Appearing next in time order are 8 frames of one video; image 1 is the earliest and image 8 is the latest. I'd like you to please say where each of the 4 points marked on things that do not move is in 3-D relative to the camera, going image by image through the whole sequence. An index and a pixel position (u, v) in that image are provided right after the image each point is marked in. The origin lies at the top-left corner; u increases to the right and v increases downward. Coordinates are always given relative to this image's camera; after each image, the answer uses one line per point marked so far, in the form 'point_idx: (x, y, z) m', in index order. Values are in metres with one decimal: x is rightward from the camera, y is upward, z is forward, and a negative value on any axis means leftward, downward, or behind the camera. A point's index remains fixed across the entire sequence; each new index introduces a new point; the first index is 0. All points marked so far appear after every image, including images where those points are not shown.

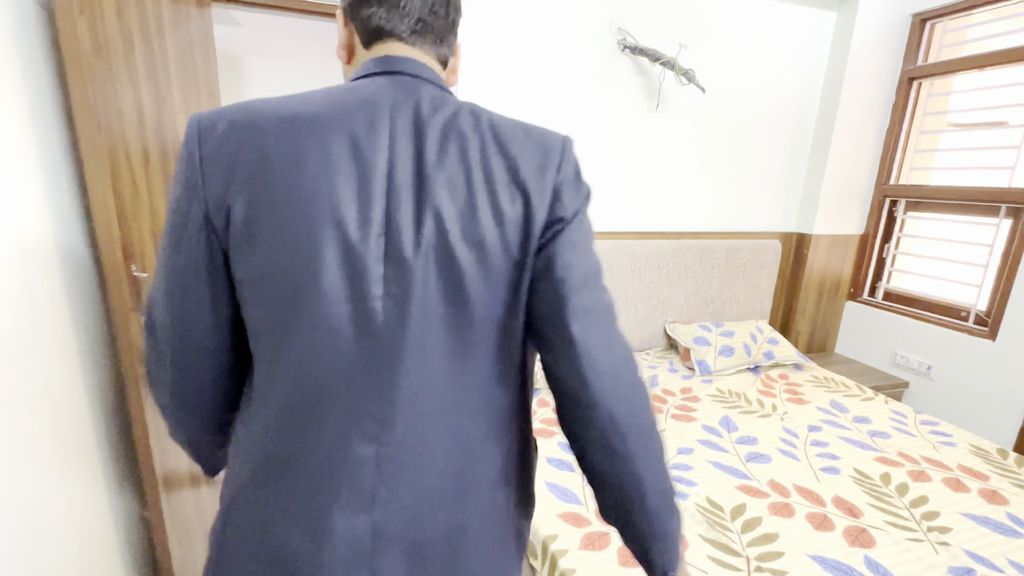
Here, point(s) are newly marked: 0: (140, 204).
0: (-0.8, +0.2, +1.0) m
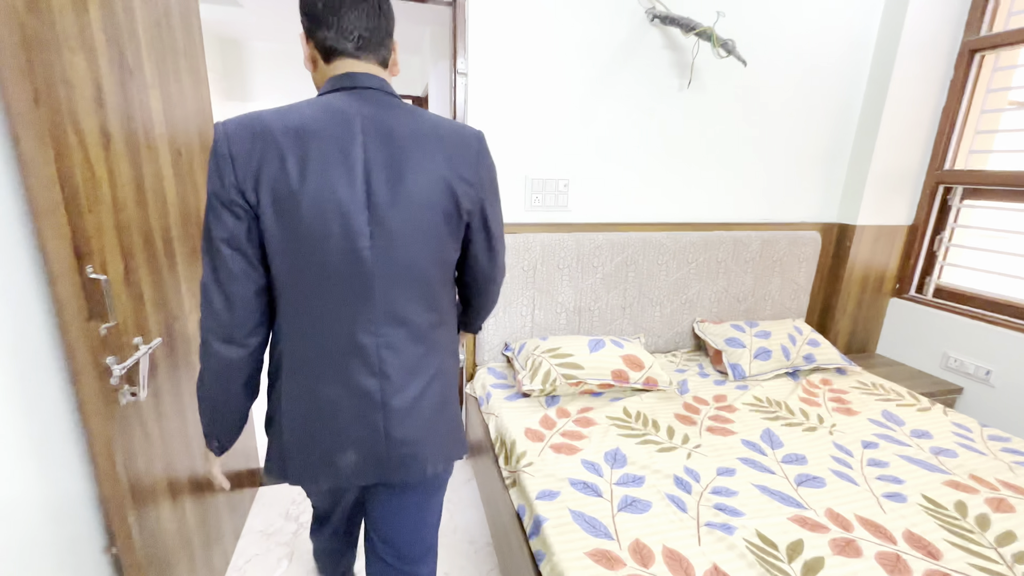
0: (-0.8, +0.2, +0.9) m
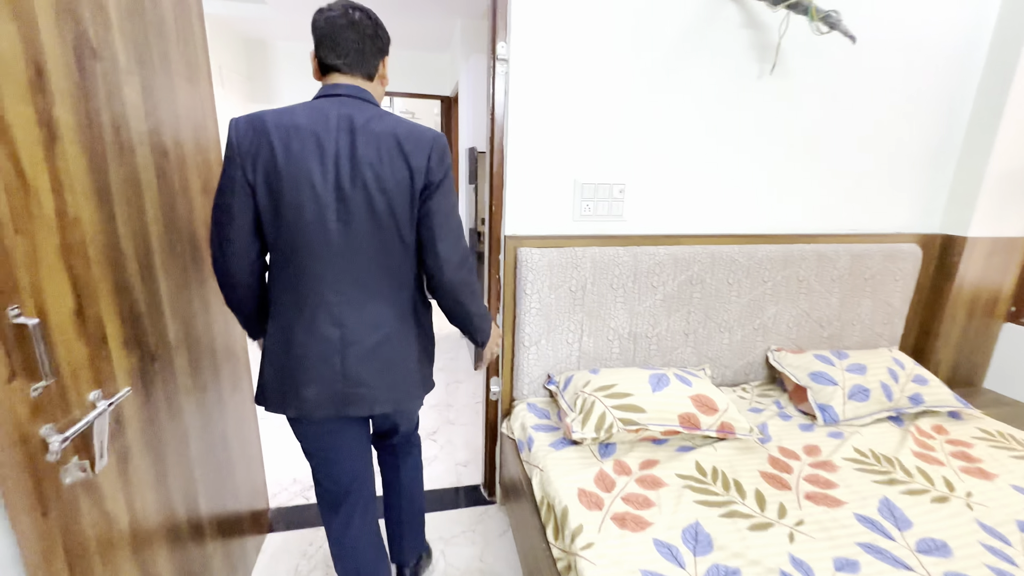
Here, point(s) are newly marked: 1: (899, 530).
0: (-0.7, +0.1, +0.7) m
1: (+0.9, -0.6, +1.1) m
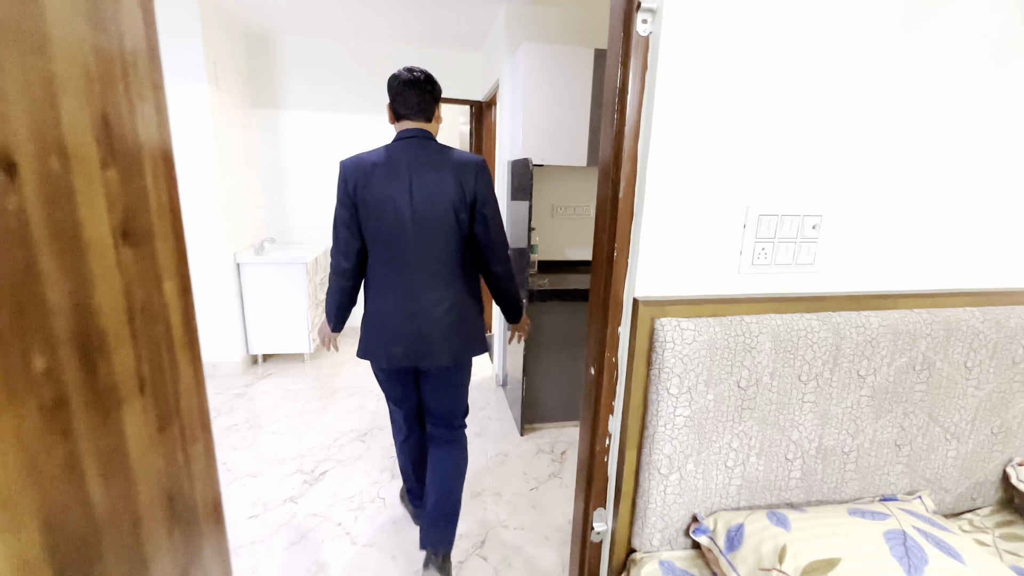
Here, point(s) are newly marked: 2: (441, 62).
0: (-0.4, -0.1, +0.1) m
1: (+1.2, -0.8, +0.5) m
2: (-0.5, +1.7, +3.4) m
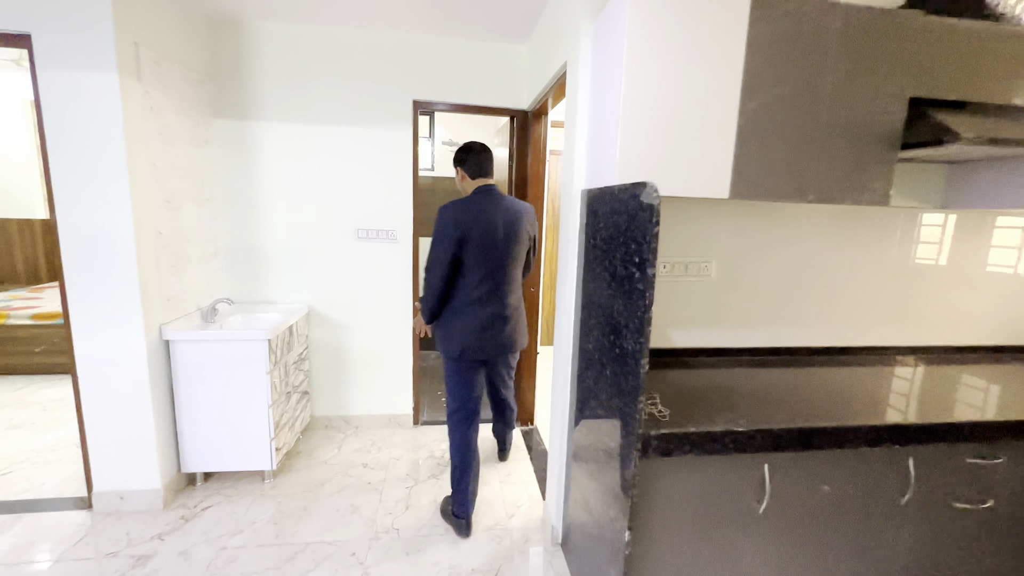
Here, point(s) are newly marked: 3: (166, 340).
0: (-0.3, -0.3, -0.9) m
1: (+1.3, -1.0, -0.7) m
2: (-0.2, +1.3, +2.5) m
3: (-1.5, -0.2, +2.0) m
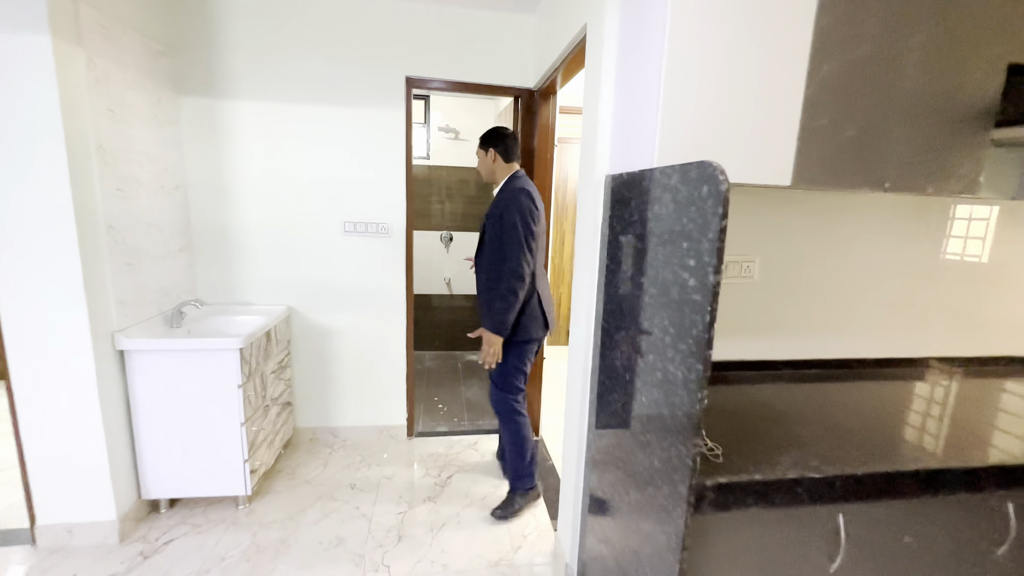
0: (-0.2, -0.3, -1.2) m
1: (+1.4, -1.1, -0.9) m
2: (-0.2, +1.3, +2.2) m
3: (-1.5, -0.2, +1.7) m
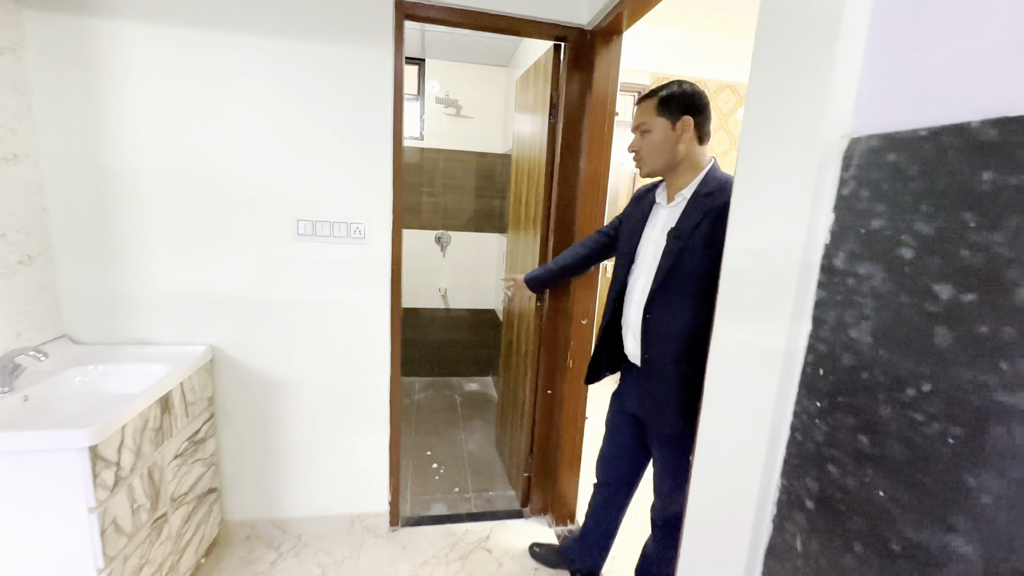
0: (0.0, -0.5, -1.9) m
1: (+1.6, -1.2, -1.6) m
2: (0.0, +1.2, +1.5) m
3: (-1.3, -0.3, +0.9) m
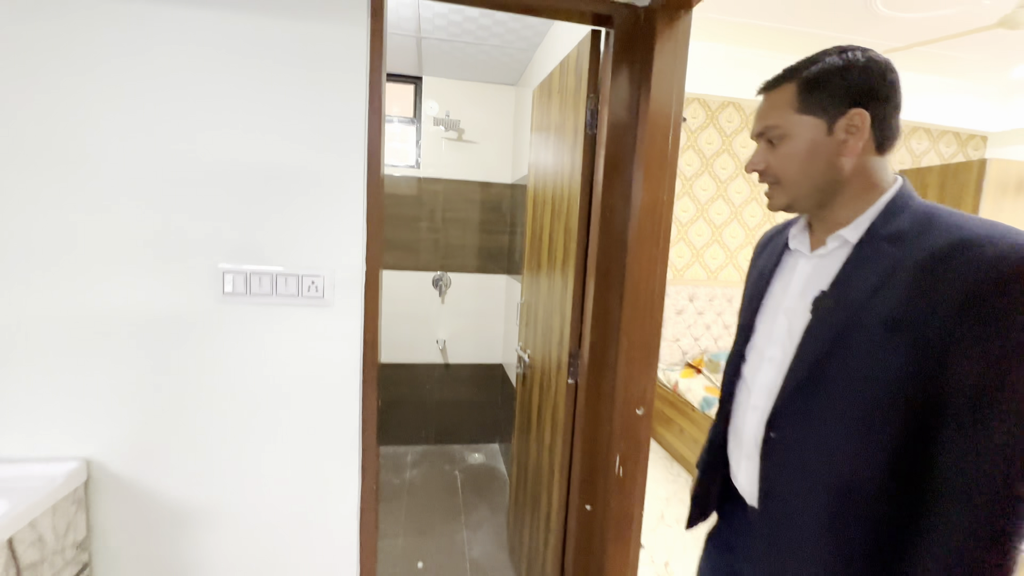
0: (+0.1, -0.4, -2.5) m
1: (+1.7, -1.2, -2.2) m
2: (0.0, +1.0, +1.1) m
3: (-1.3, -0.5, +0.4) m
